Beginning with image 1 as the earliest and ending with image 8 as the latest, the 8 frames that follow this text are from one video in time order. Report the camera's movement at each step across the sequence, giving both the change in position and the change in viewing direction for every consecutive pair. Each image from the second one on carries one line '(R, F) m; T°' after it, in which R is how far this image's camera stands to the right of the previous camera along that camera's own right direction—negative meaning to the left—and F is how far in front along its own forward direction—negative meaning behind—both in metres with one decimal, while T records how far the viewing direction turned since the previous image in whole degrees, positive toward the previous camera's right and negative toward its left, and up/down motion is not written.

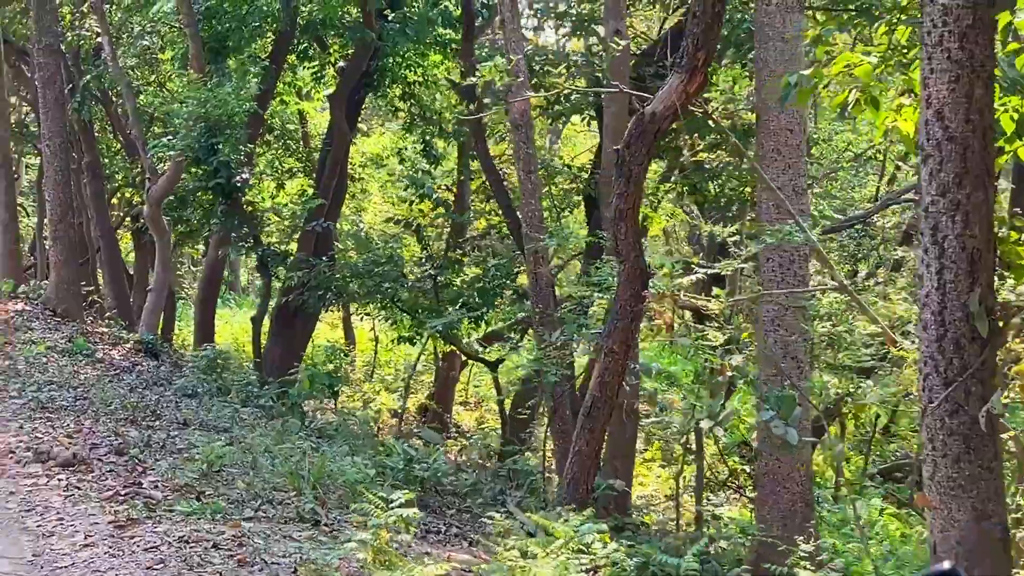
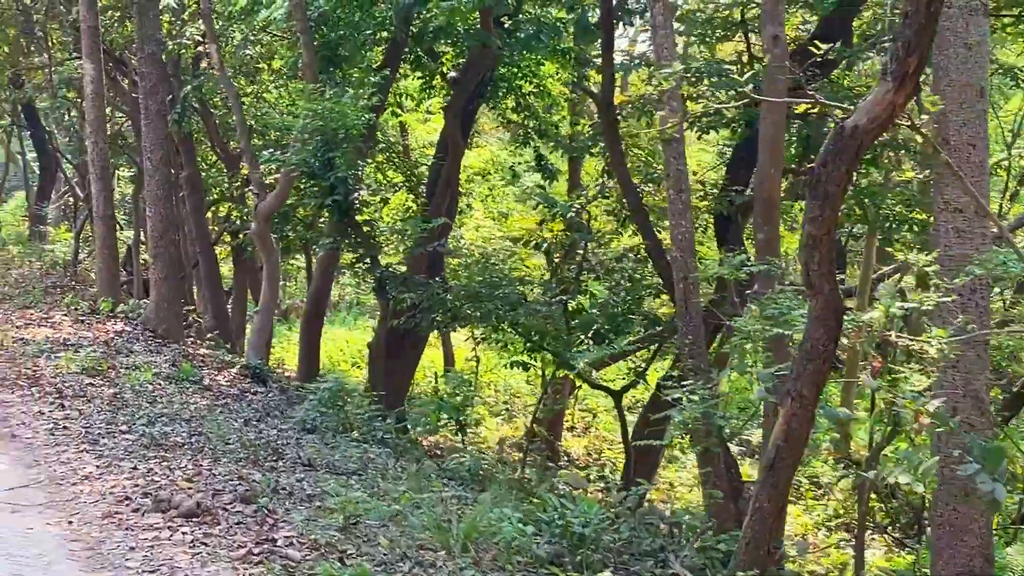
(-0.4, +0.8) m; -3°
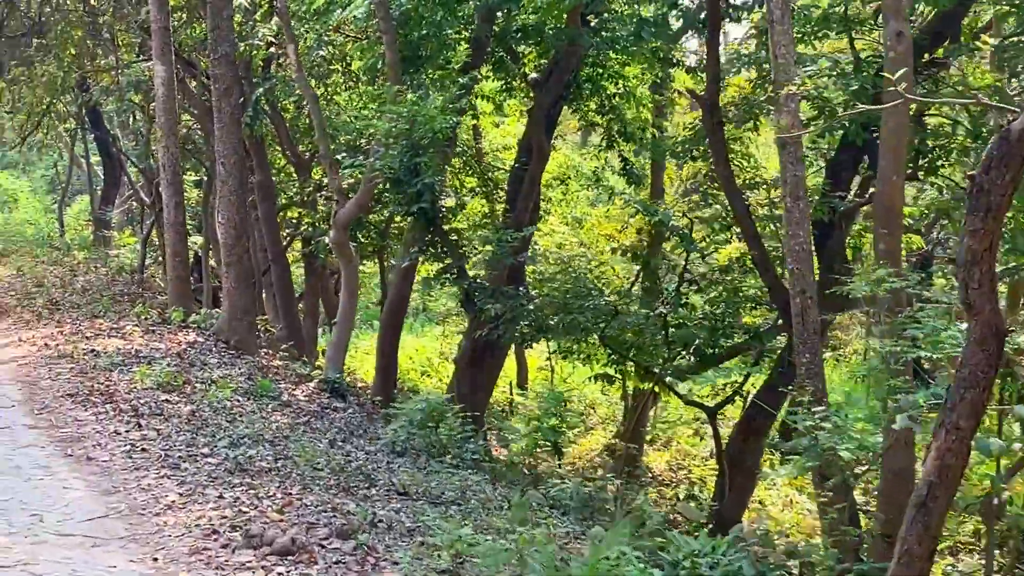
(-0.3, +0.6) m; -2°
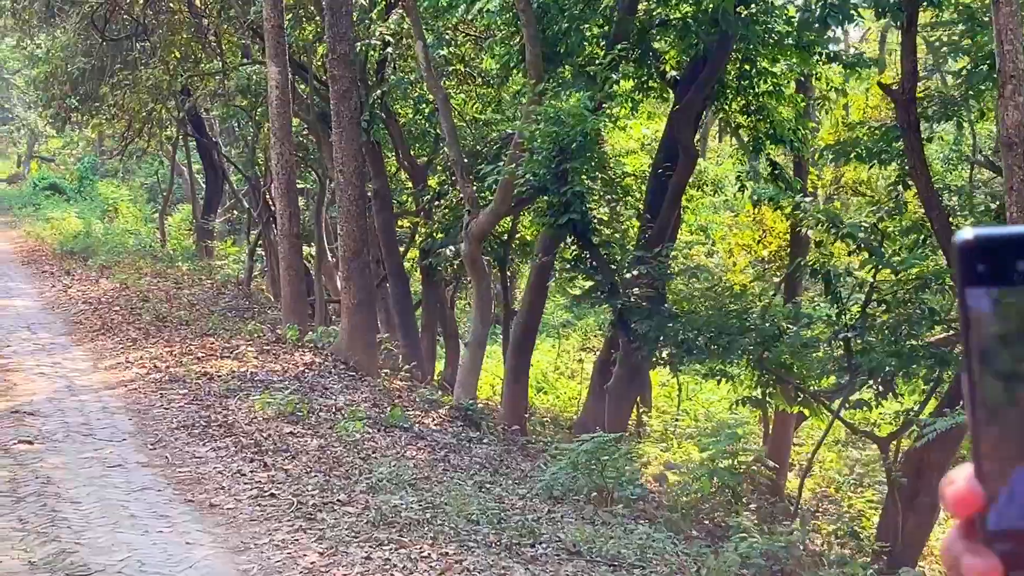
(-0.4, +1.0) m; -3°
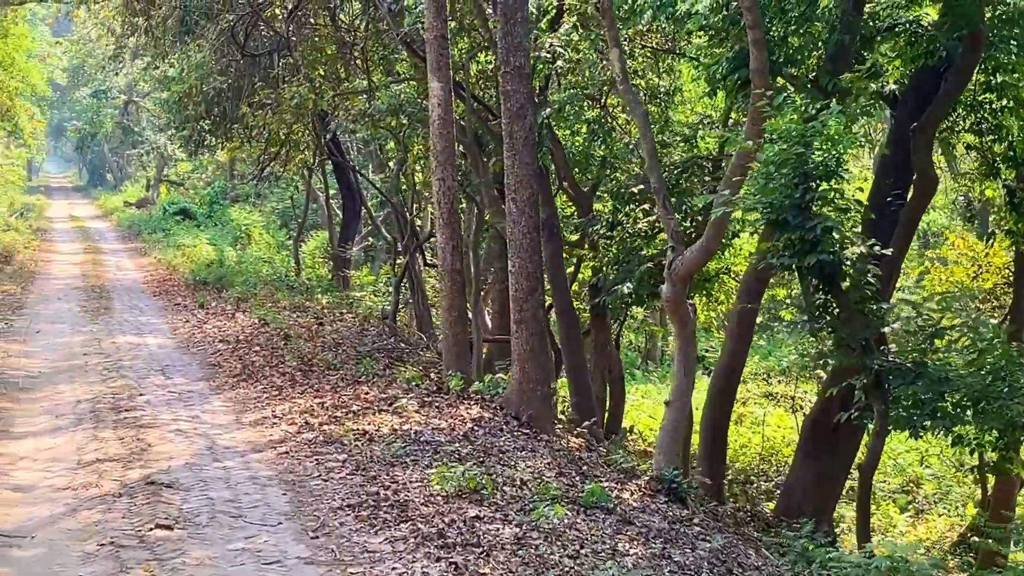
(-0.6, +1.5) m; -4°
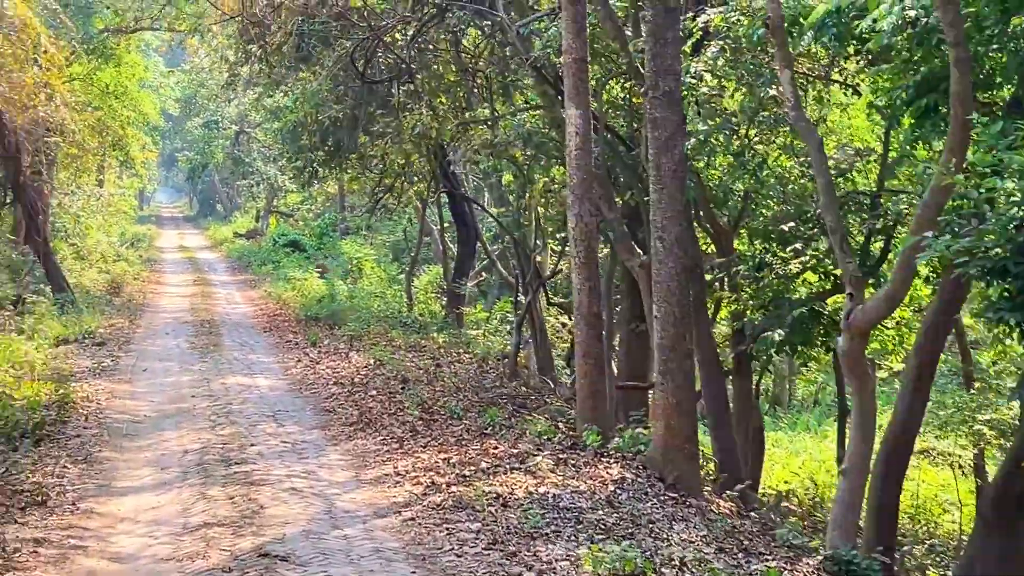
(-0.3, +1.0) m; -4°
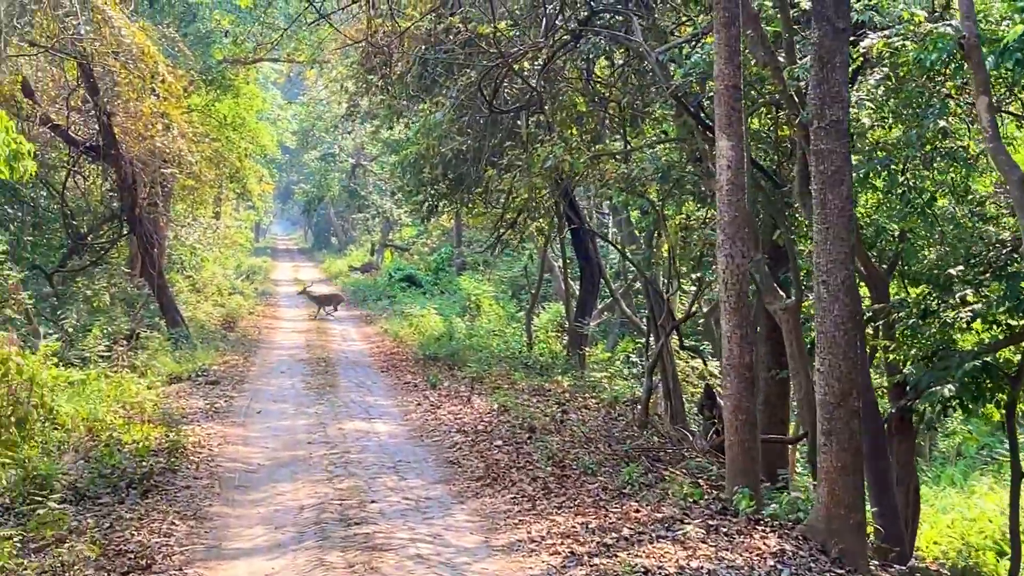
(-0.2, +0.9) m; -4°
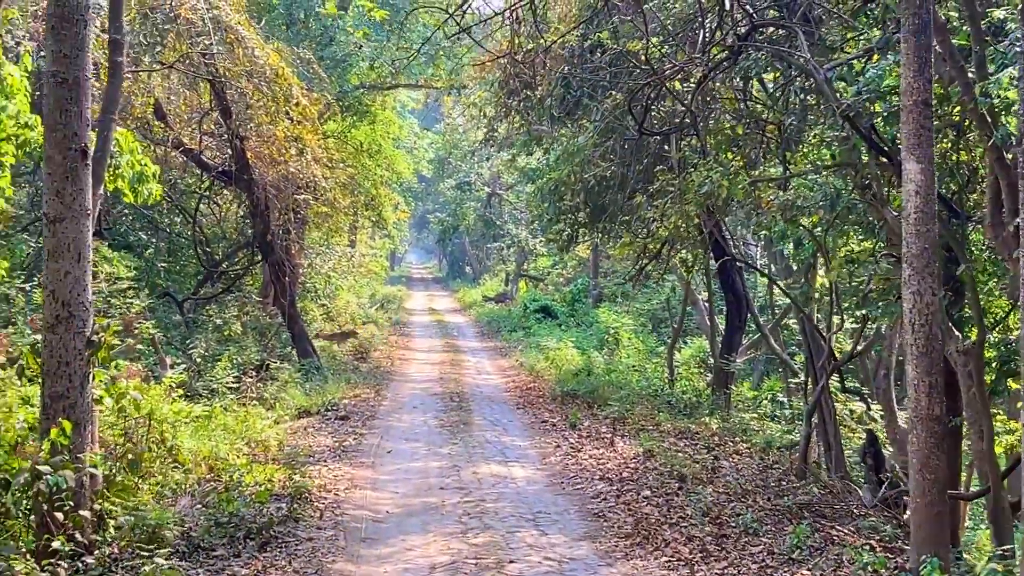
(-0.1, +1.0) m; -5°
